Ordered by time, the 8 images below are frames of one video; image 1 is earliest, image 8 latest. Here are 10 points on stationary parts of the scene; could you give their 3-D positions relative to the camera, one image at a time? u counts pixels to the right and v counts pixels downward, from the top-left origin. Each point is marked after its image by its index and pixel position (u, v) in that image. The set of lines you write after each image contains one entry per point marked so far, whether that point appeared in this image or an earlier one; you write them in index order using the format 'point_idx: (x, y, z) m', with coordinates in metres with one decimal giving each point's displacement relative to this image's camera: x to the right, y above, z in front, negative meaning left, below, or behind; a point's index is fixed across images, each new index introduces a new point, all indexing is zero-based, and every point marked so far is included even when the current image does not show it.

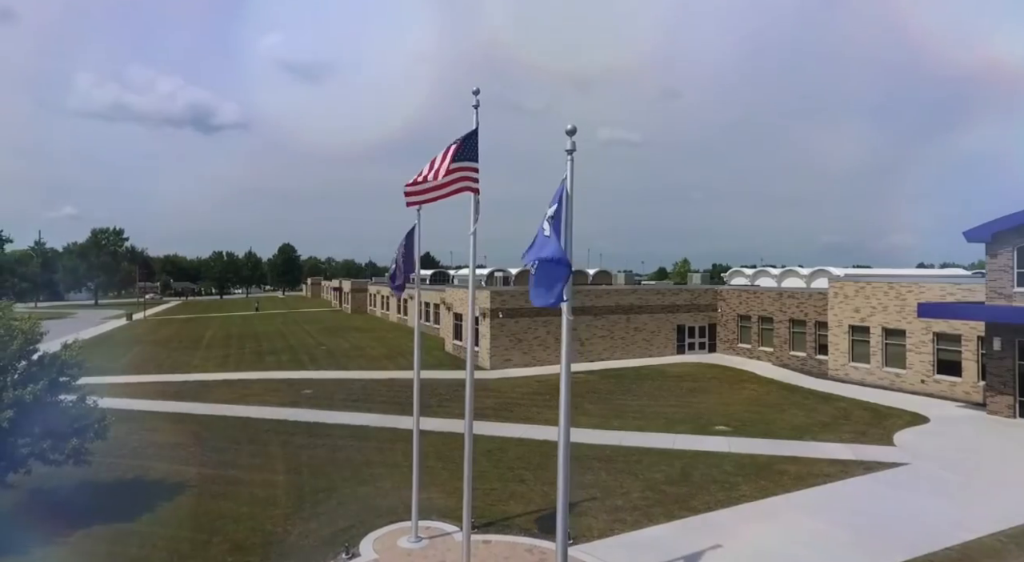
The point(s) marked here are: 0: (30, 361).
0: (-7.7, -1.3, +11.0) m
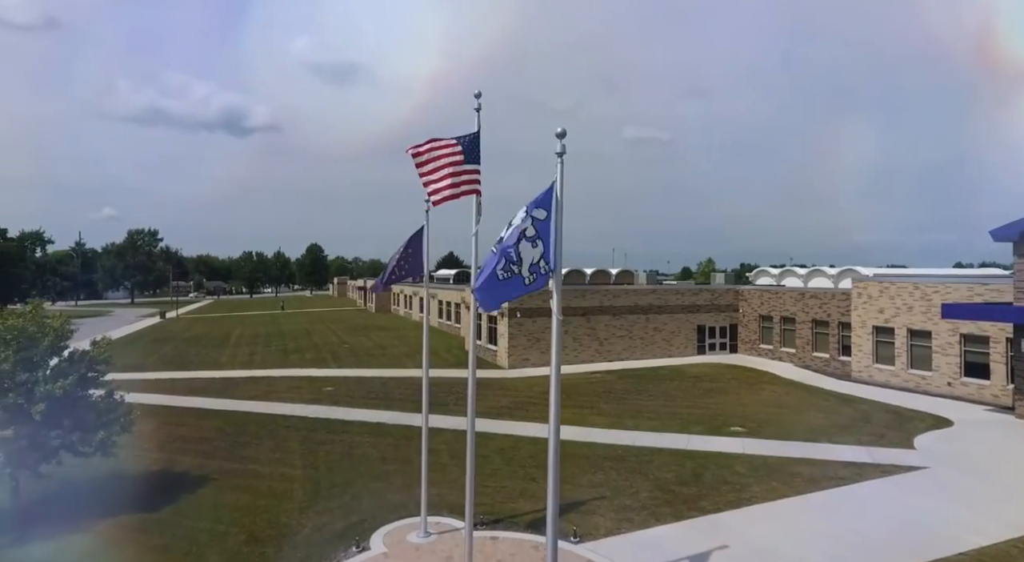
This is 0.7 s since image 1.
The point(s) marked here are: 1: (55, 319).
0: (-7.7, -1.3, +11.6) m
1: (-7.9, -0.7, +11.7) m
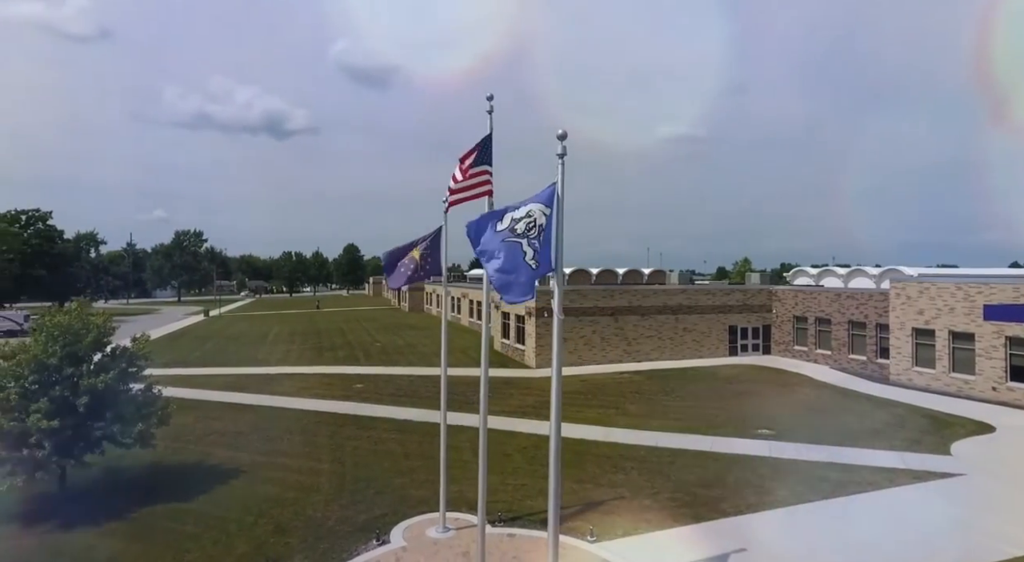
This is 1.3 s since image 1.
0: (-7.4, -1.3, +12.2) m
1: (-7.6, -0.7, +12.4) m
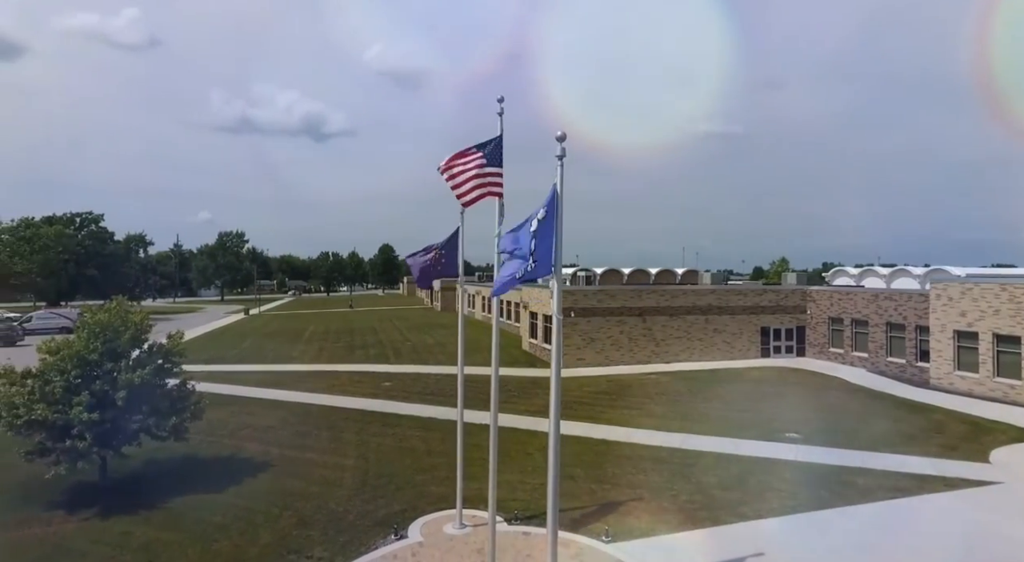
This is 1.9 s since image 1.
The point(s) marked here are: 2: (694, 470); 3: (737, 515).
0: (-7.1, -1.3, +12.8) m
1: (-7.3, -0.7, +13.0) m
2: (+4.2, -4.3, +15.2) m
3: (+4.5, -4.6, +13.0) m
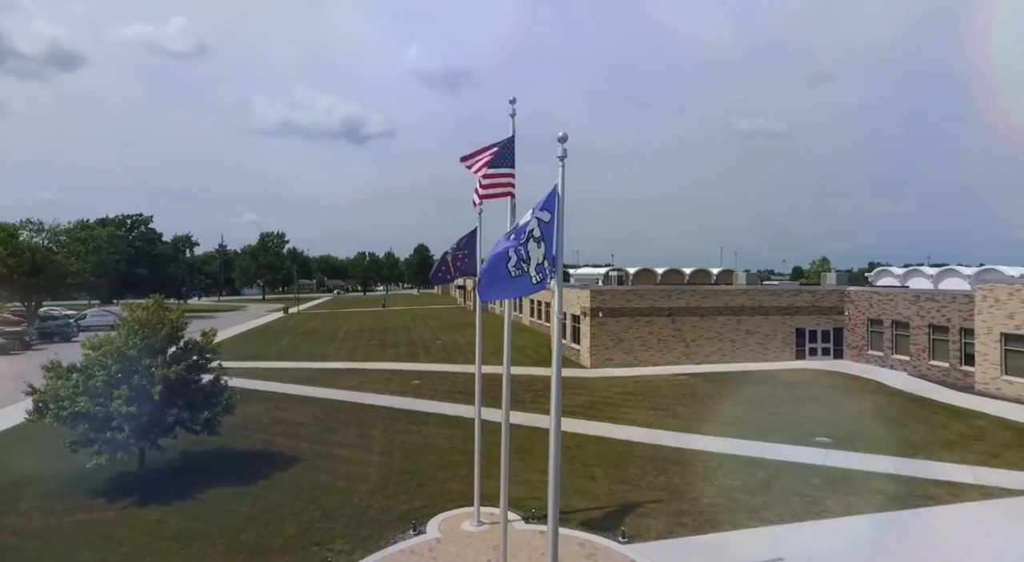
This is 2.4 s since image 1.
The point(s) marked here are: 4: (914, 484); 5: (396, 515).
0: (-6.7, -1.3, +13.3) m
1: (-6.9, -0.7, +13.5) m
2: (+4.7, -4.3, +15.0) m
3: (+4.8, -4.6, +12.8) m
4: (+8.6, -4.4, +14.2) m
5: (-2.4, -4.8, +13.4) m
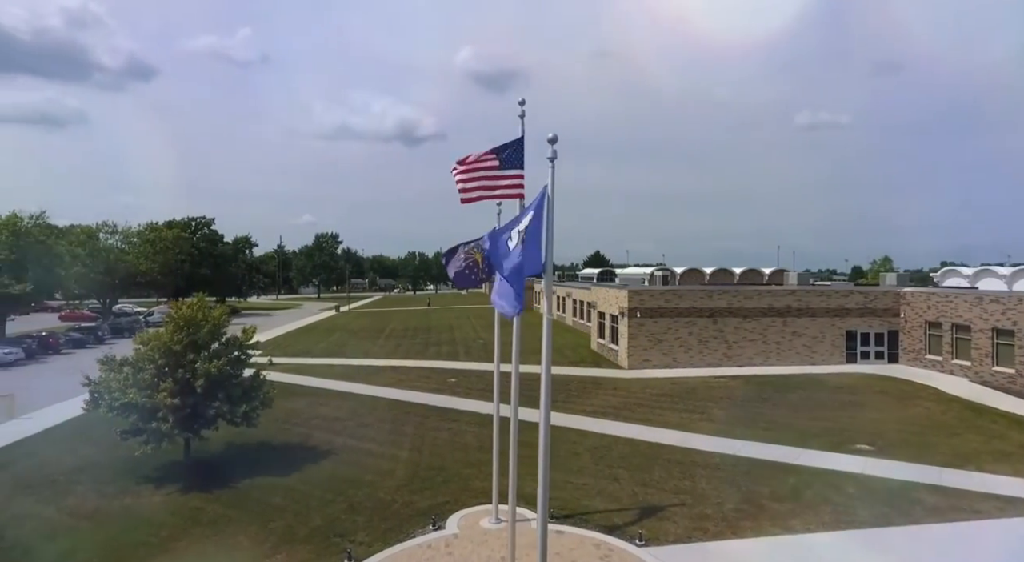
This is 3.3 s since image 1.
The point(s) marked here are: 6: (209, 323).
0: (-6.3, -1.3, +14.0) m
1: (-6.5, -0.7, +14.2) m
2: (+5.2, -4.3, +14.6) m
3: (+5.1, -4.6, +12.4) m
4: (+9.0, -4.4, +13.4) m
5: (-2.0, -4.8, +13.7) m
6: (-6.4, -0.9, +13.7) m
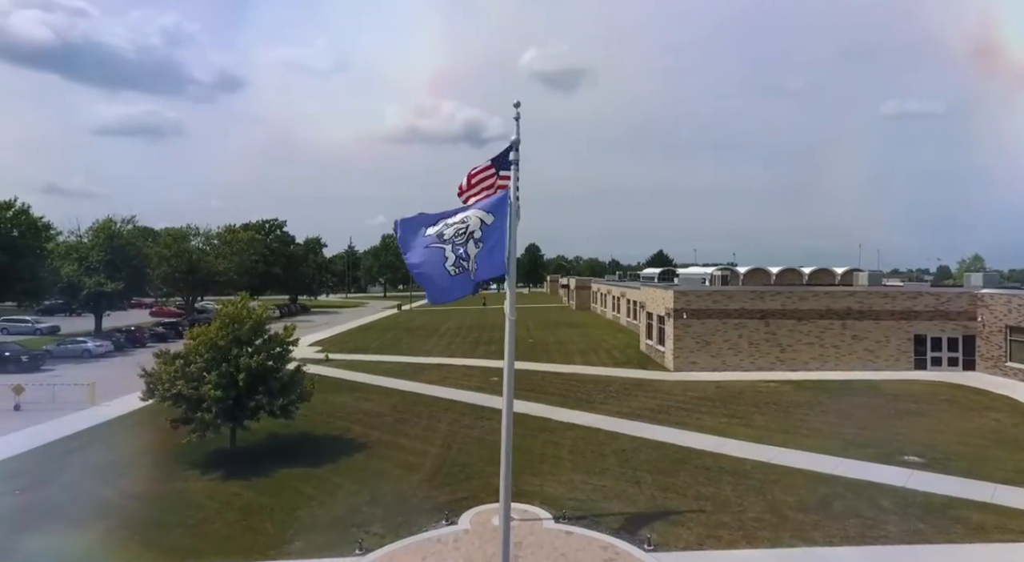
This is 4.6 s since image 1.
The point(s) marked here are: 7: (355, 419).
0: (-5.9, -1.3, +14.9) m
1: (-6.1, -0.6, +15.1) m
2: (+5.6, -4.3, +14.0) m
3: (+5.2, -4.6, +11.8) m
4: (+9.2, -4.4, +12.3) m
5: (-1.7, -4.7, +14.0) m
6: (-6.0, -0.9, +14.6) m
7: (-4.6, -4.0, +19.1) m
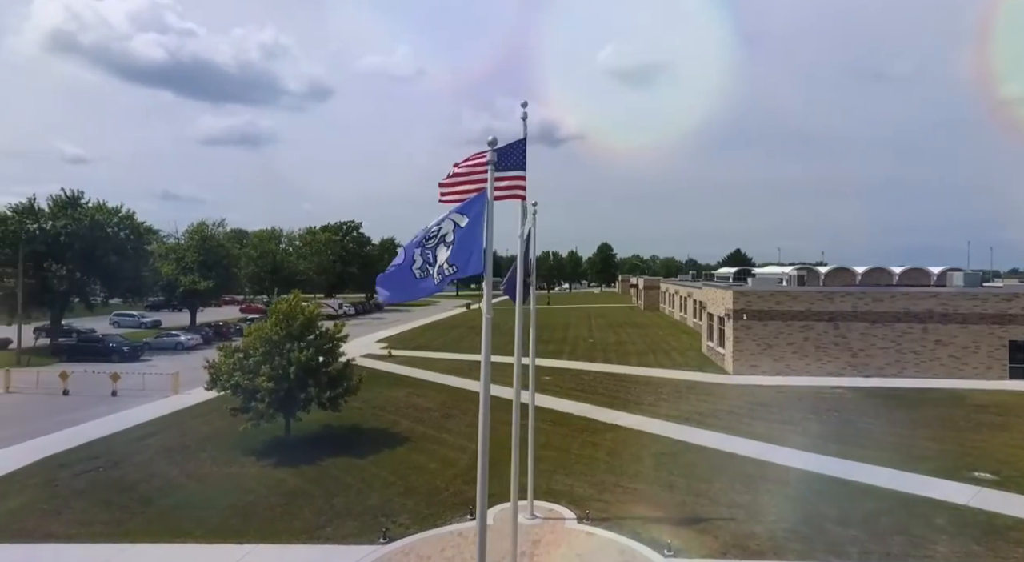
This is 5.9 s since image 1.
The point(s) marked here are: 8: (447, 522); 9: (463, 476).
0: (-5.1, -1.2, +15.6) m
1: (-5.2, -0.5, +15.9) m
2: (+6.1, -4.3, +13.1) m
3: (+5.4, -4.6, +11.0) m
4: (+9.4, -4.3, +10.9) m
5: (-1.1, -4.7, +14.1) m
6: (-5.3, -0.8, +15.3) m
7: (-3.2, -3.9, +19.6) m
8: (-1.3, -4.8, +13.2) m
9: (-1.1, -4.5, +15.3) m
